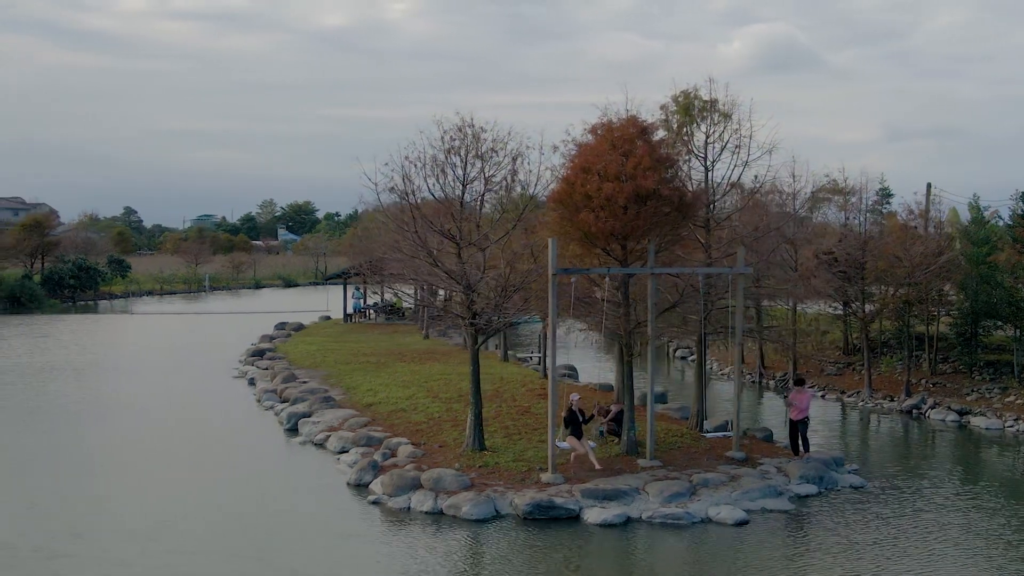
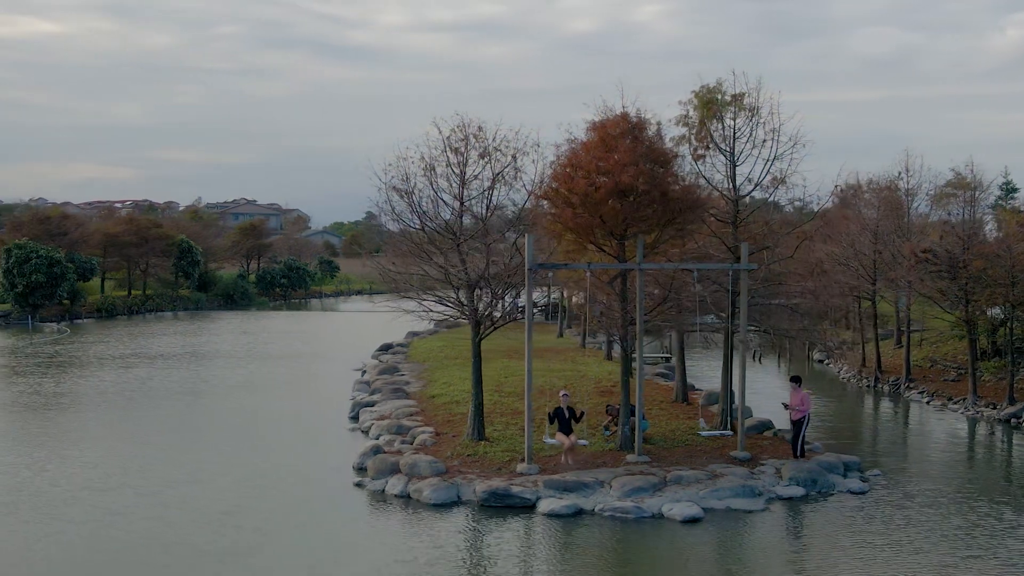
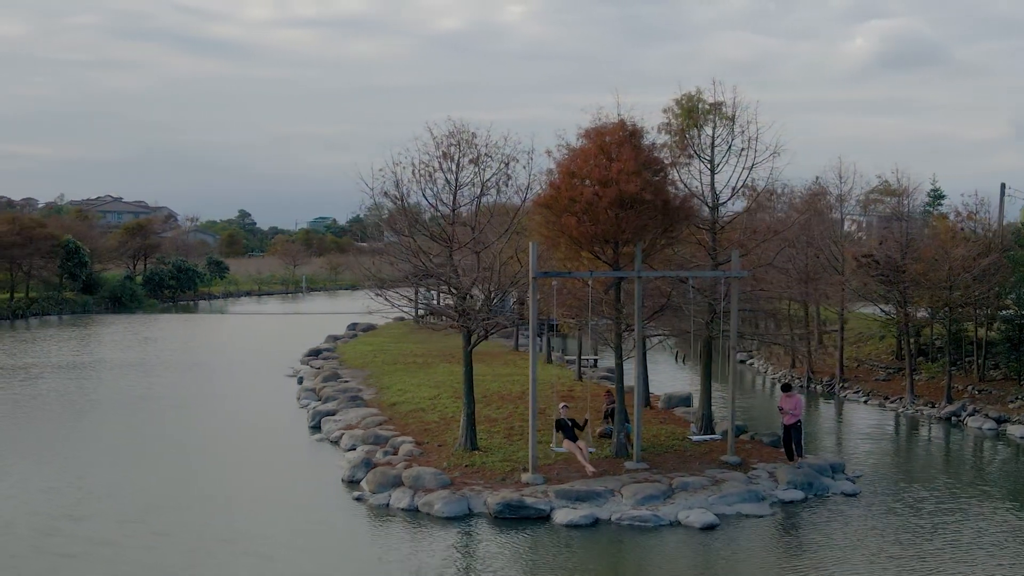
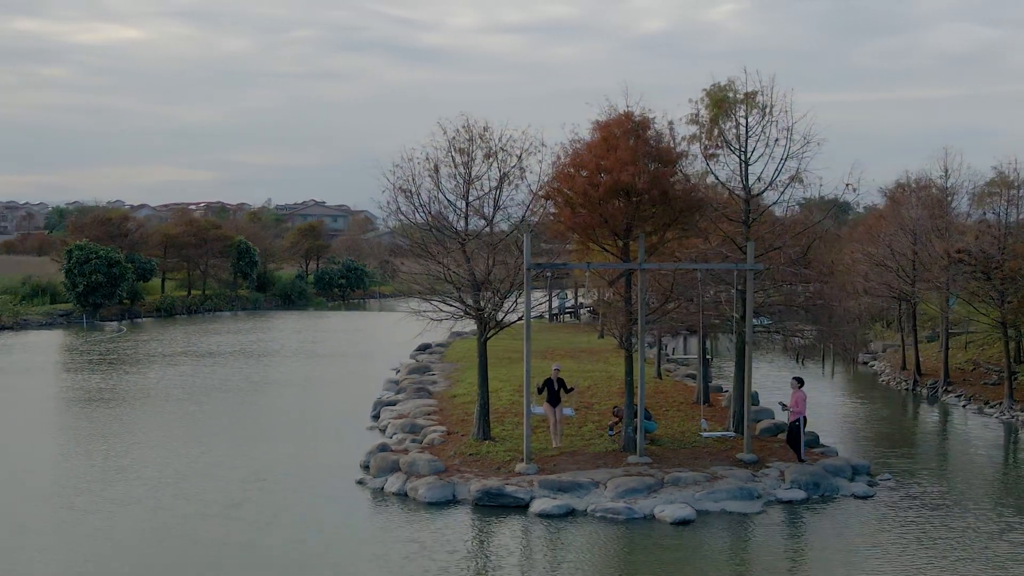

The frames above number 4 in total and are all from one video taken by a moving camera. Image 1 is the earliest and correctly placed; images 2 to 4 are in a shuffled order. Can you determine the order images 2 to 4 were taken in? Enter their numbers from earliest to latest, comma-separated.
3, 2, 4
